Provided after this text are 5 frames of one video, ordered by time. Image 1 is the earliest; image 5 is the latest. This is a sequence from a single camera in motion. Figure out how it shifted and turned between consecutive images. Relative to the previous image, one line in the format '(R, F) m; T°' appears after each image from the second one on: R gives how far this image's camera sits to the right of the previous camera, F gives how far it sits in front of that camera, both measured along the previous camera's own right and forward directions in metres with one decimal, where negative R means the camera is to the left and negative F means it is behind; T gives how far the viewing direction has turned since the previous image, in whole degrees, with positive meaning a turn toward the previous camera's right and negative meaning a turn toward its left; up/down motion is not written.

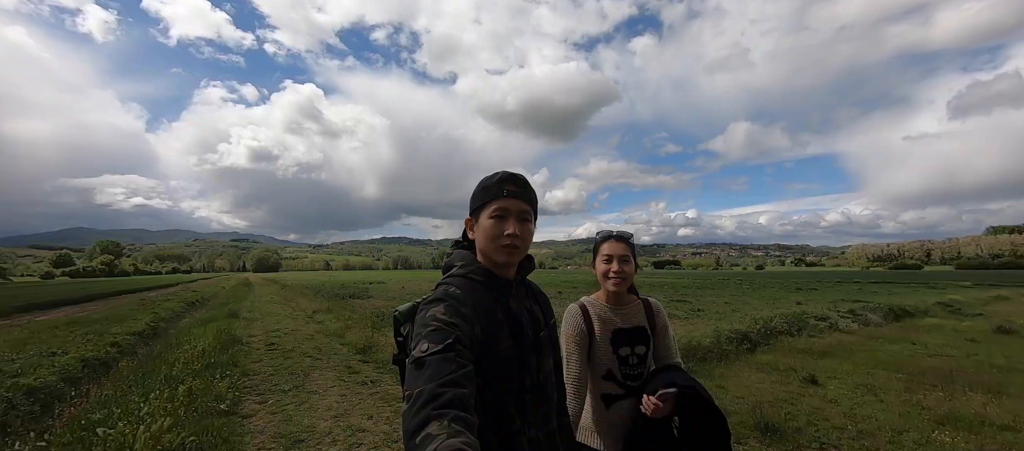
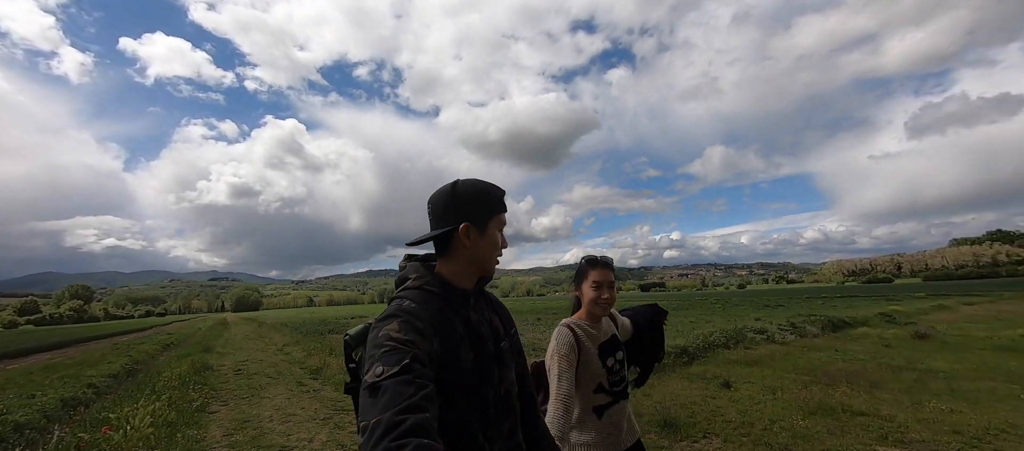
(+1.0, -1.3) m; +2°
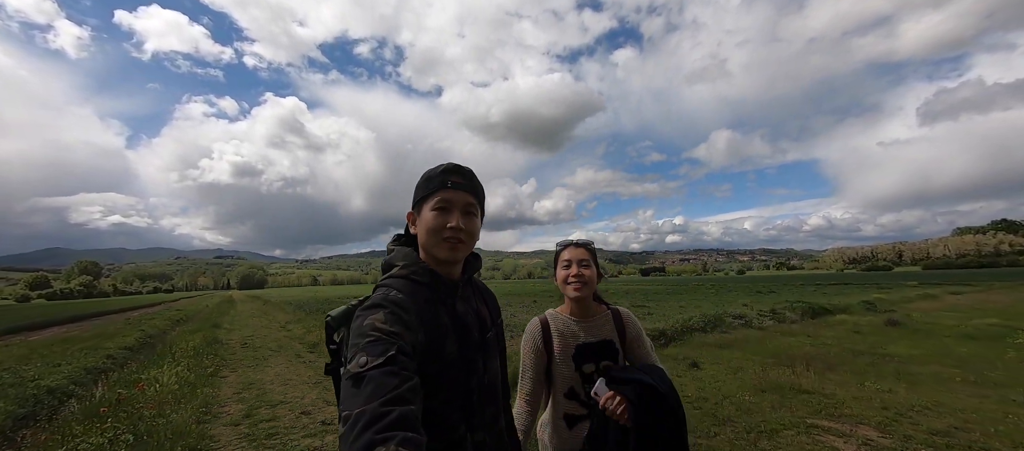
(+0.5, -0.6) m; 0°
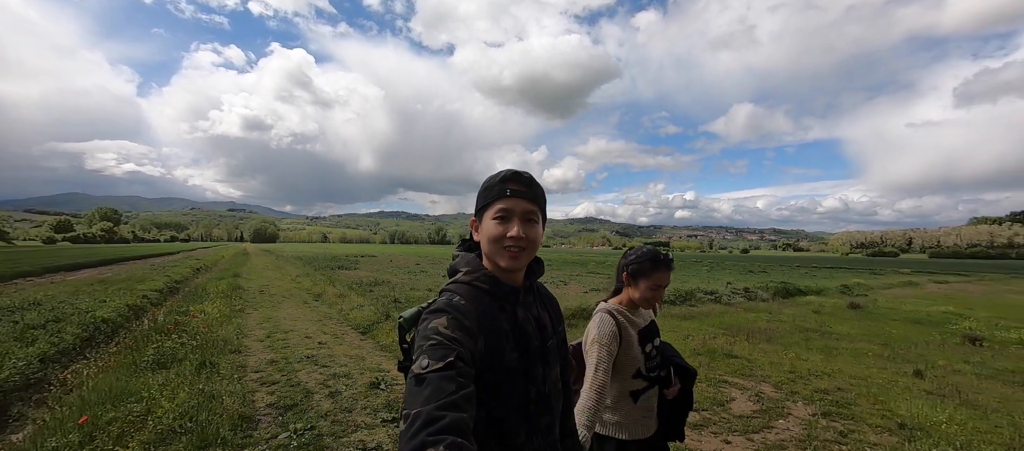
(+0.7, -1.2) m; -1°
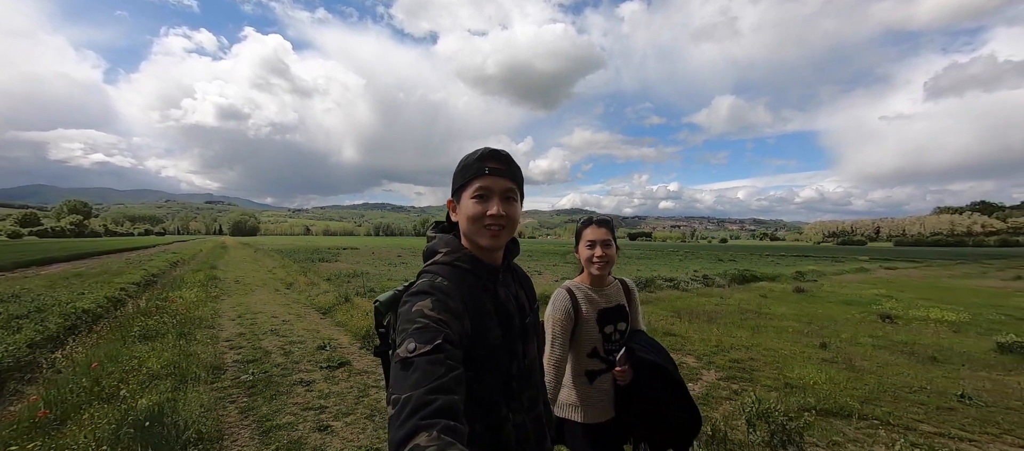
(+0.7, -0.9) m; +2°
